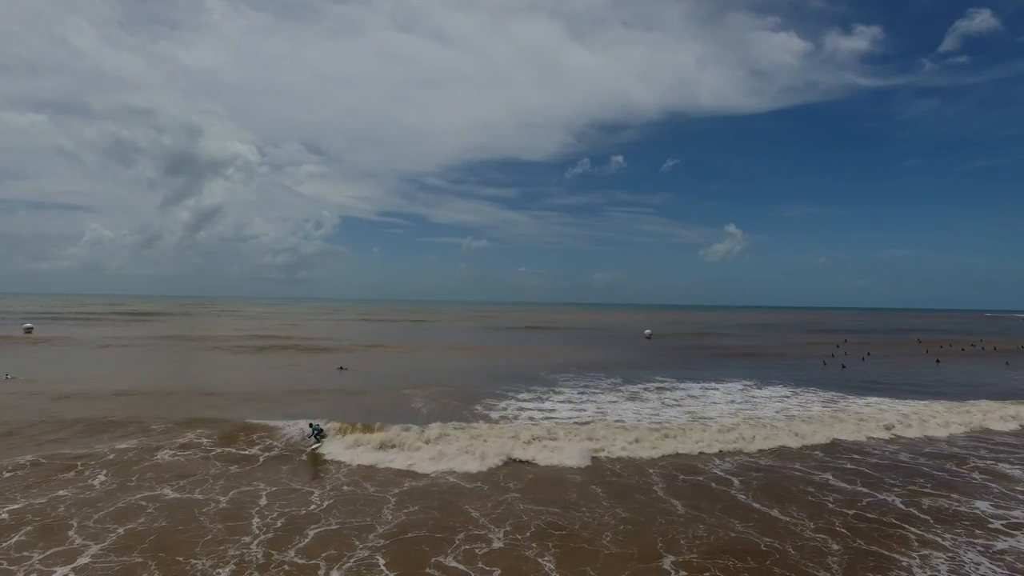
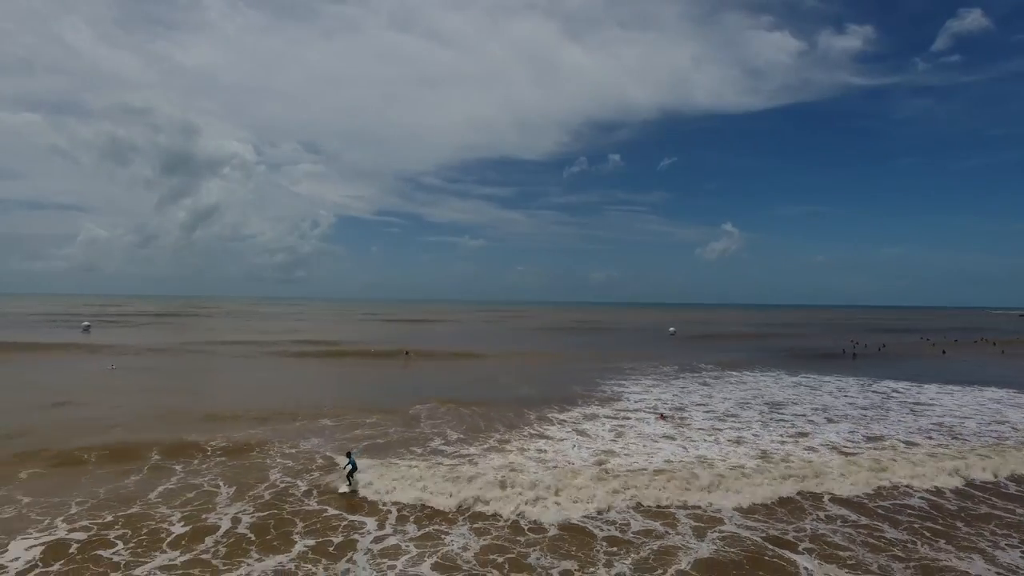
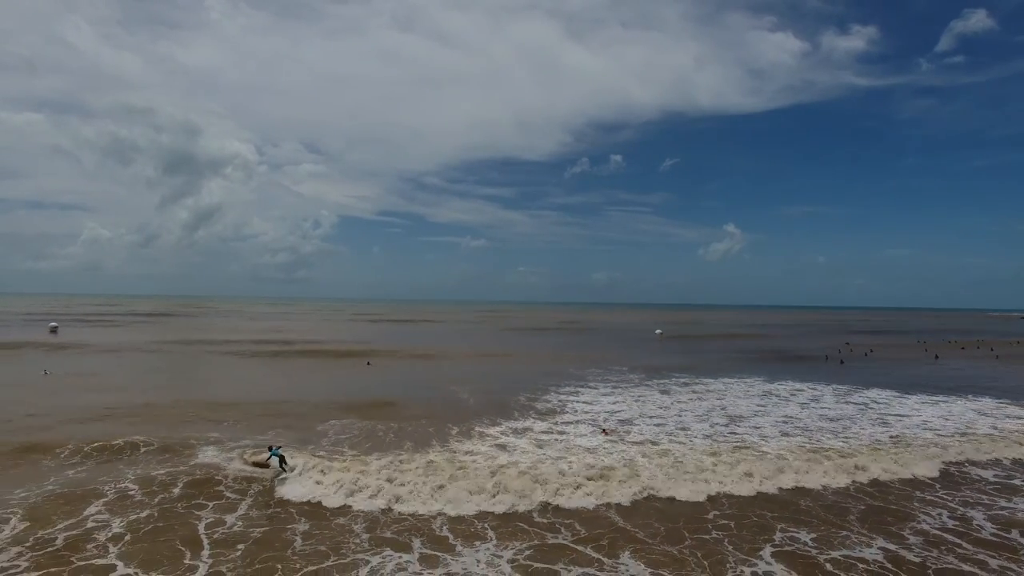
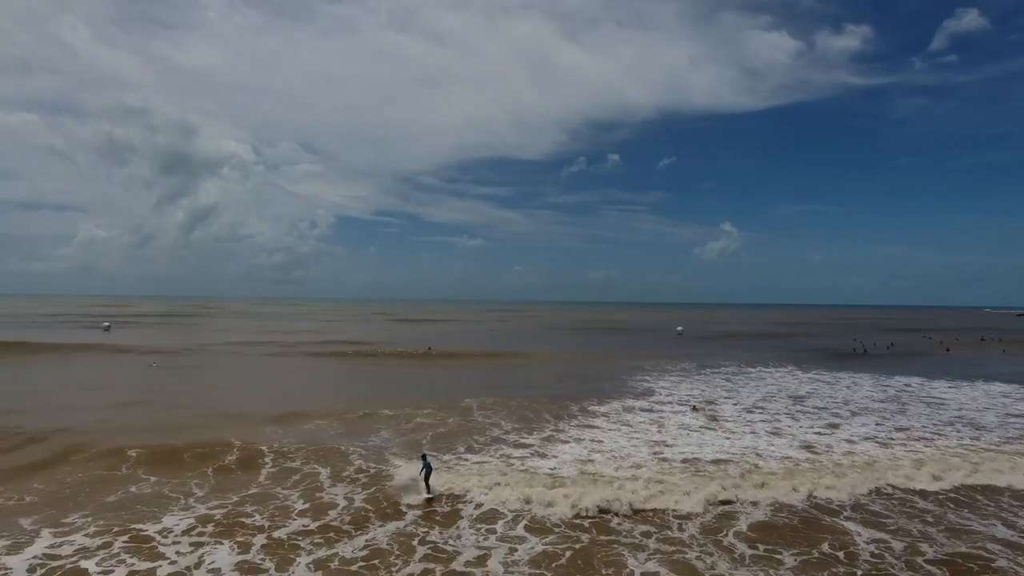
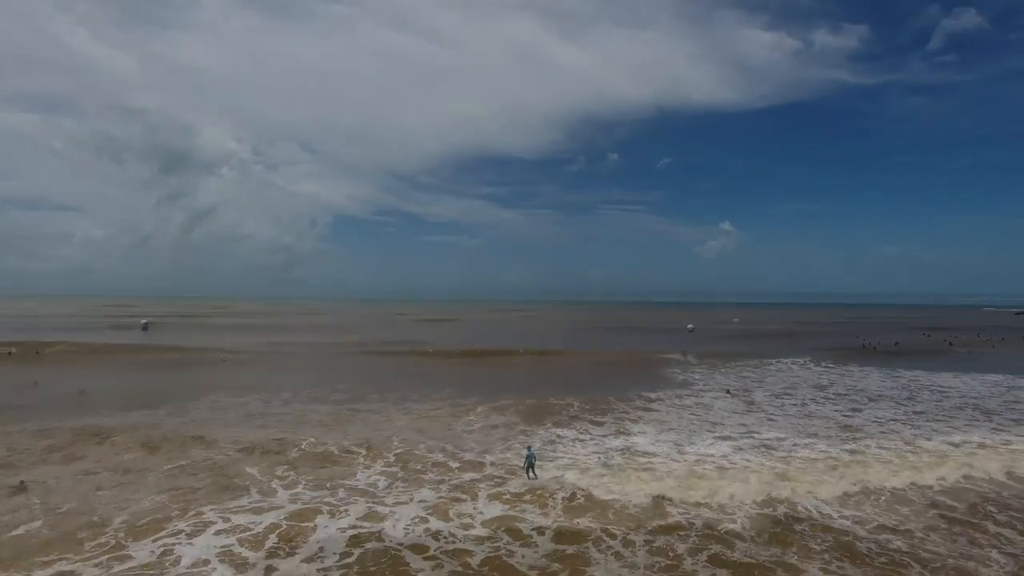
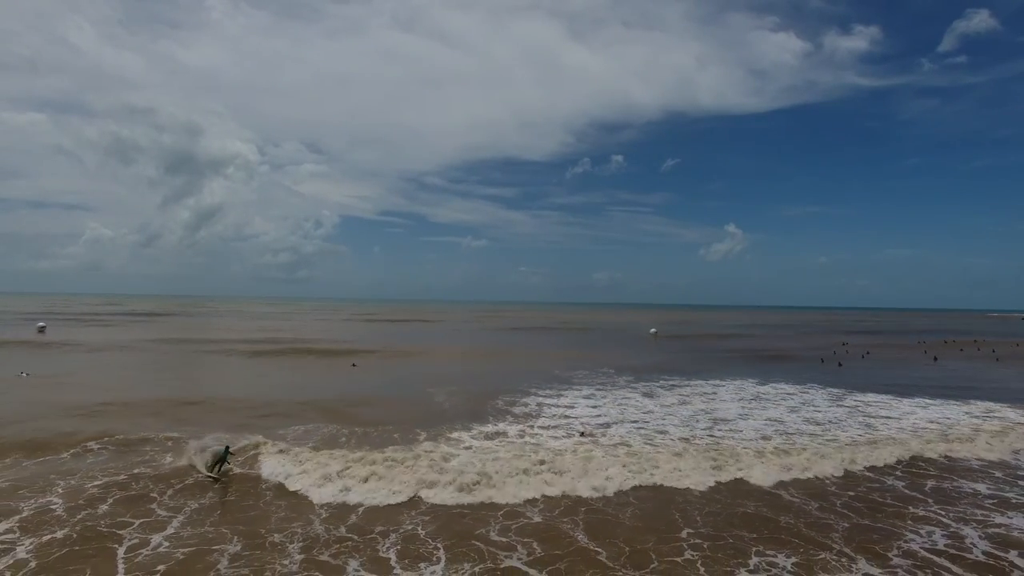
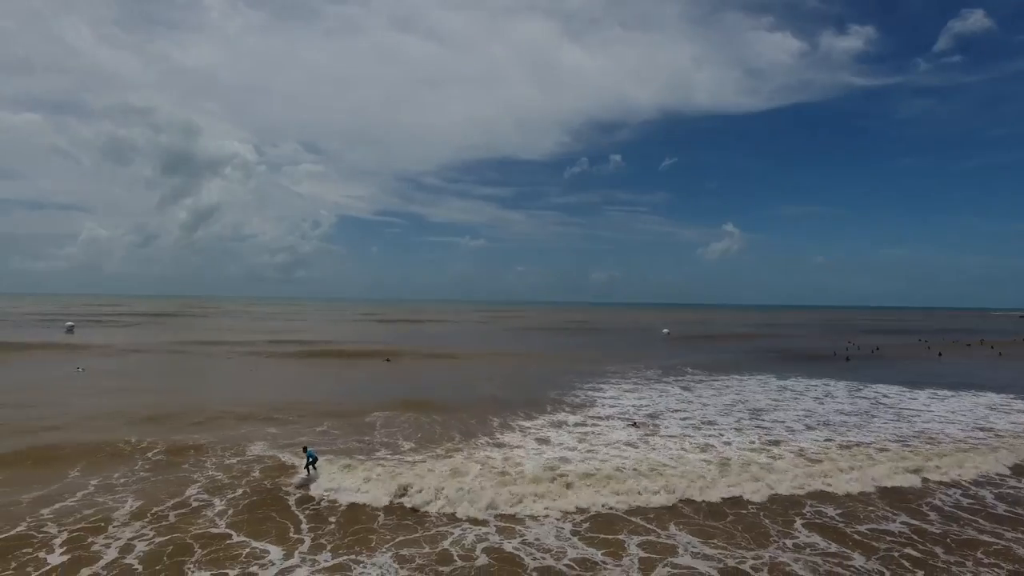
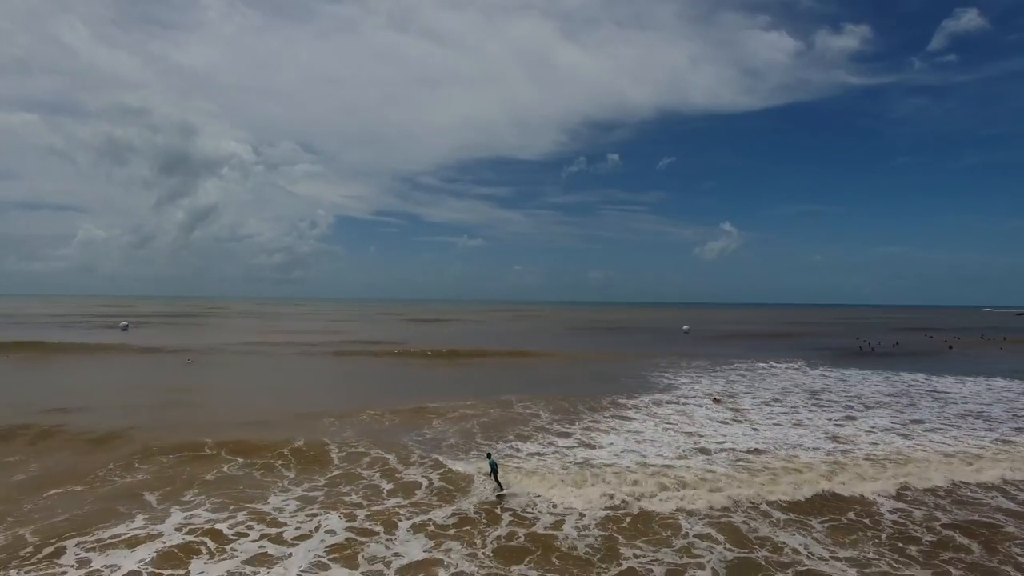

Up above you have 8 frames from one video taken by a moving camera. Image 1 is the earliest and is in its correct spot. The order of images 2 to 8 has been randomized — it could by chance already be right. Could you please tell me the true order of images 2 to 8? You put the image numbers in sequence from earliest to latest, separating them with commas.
6, 3, 7, 2, 4, 8, 5
